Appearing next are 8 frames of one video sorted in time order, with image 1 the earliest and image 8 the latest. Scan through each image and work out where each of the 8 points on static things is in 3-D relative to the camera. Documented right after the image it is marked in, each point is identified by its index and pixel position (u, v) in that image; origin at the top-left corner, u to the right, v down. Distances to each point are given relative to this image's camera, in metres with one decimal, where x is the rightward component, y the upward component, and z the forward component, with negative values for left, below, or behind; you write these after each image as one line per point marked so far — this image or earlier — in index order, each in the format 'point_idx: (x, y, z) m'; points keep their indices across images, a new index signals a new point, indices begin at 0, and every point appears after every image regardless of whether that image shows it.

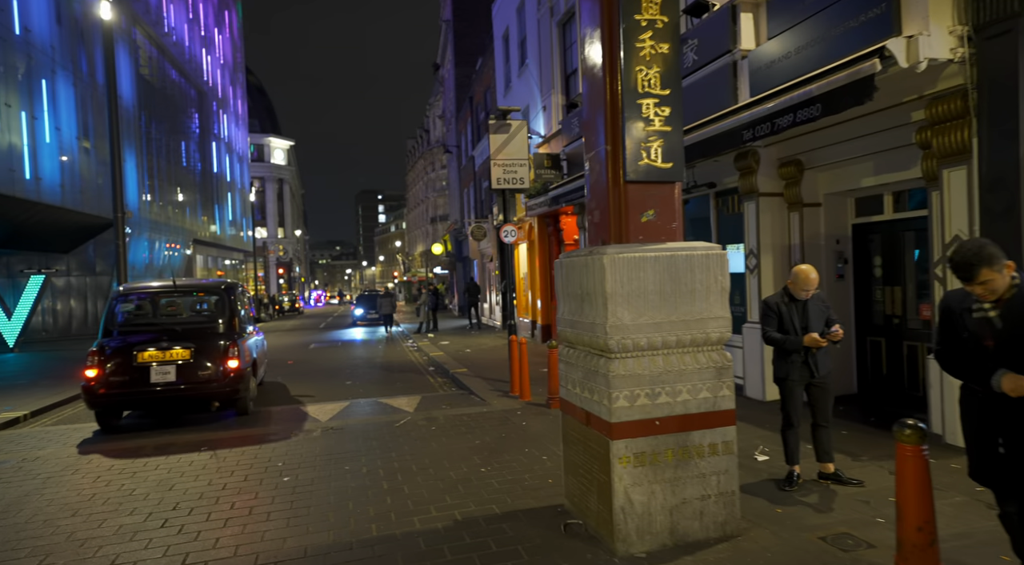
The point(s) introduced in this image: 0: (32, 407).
0: (-7.1, -1.8, +12.2) m
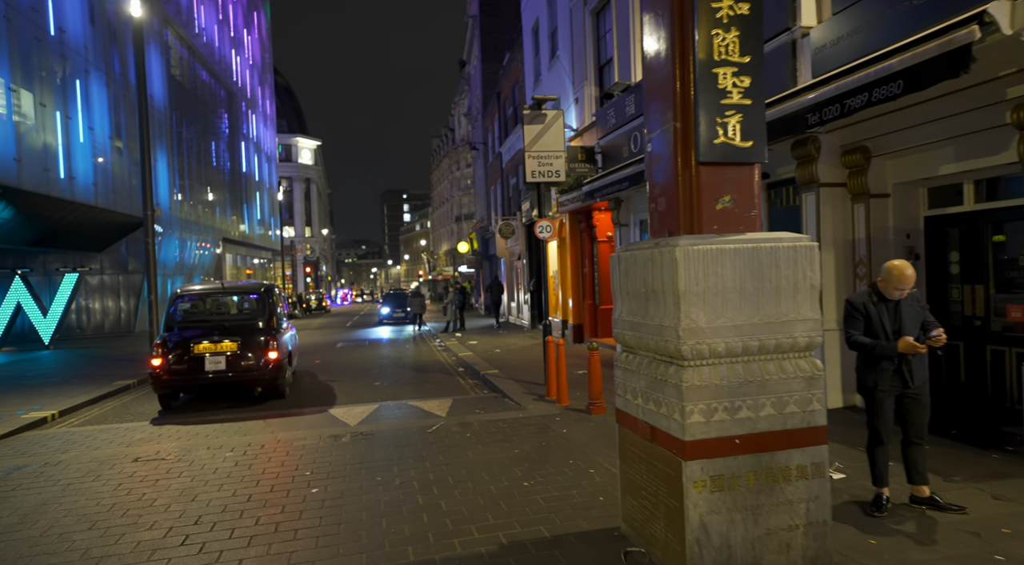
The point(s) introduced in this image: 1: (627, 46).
0: (-6.6, -1.8, +12.0) m
1: (+1.8, +3.8, +12.8) m
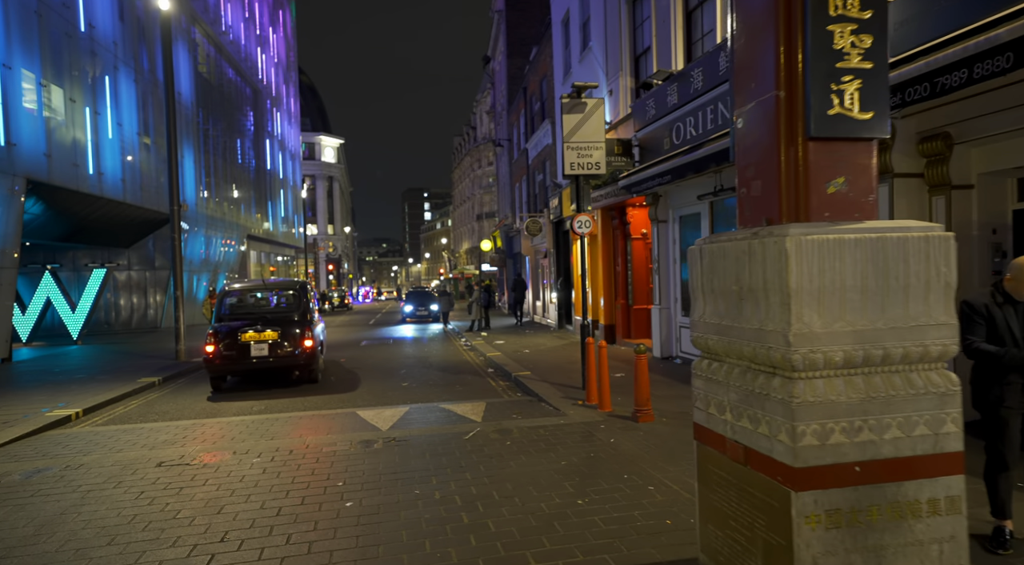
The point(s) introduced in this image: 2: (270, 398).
0: (-6.1, -1.7, +11.7) m
1: (+2.4, +3.8, +12.3) m
2: (-3.5, -1.7, +12.0) m
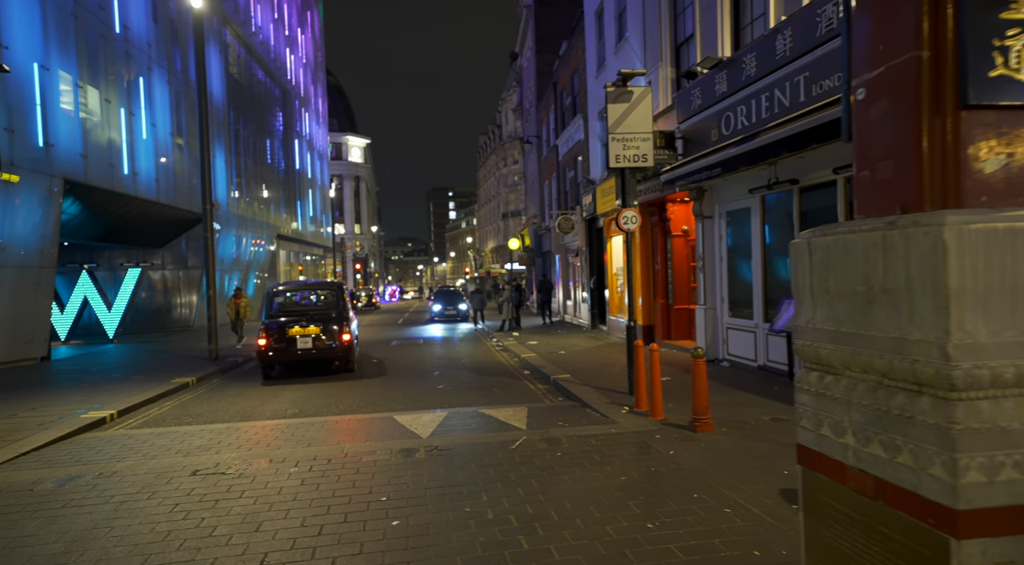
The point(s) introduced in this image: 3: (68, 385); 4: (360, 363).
0: (-5.5, -1.7, +11.4) m
1: (+2.9, +3.8, +11.8) m
2: (-2.9, -1.7, +11.6) m
3: (-7.9, -1.8, +14.6) m
4: (-3.5, -1.8, +18.4) m
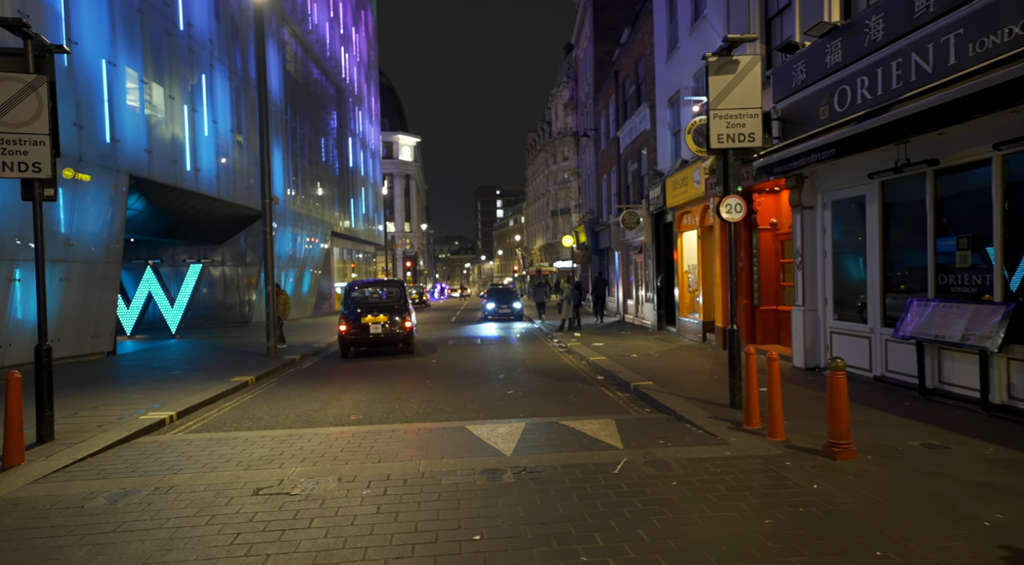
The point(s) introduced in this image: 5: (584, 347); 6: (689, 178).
0: (-4.5, -1.6, +10.7) m
1: (+4.0, +3.8, +10.6) m
2: (-1.9, -1.6, +10.8) m
3: (-6.7, -1.7, +14.1) m
4: (-2.1, -1.7, +17.6) m
5: (+1.7, -1.5, +19.1) m
6: (+4.0, +2.4, +17.9) m
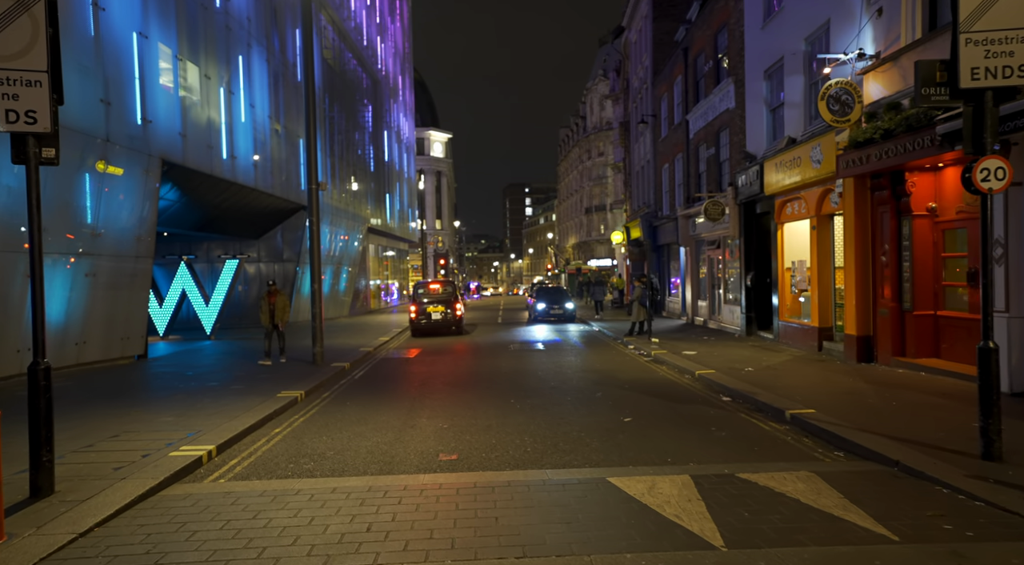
0: (-3.2, -1.6, +8.5) m
1: (+5.3, +3.8, +8.1) m
2: (-0.5, -1.6, +8.5) m
3: (-5.3, -1.7, +11.9) m
4: (-0.5, -1.7, +15.3) m
5: (+3.3, -1.5, +16.7) m
6: (+5.6, +2.4, +15.4) m
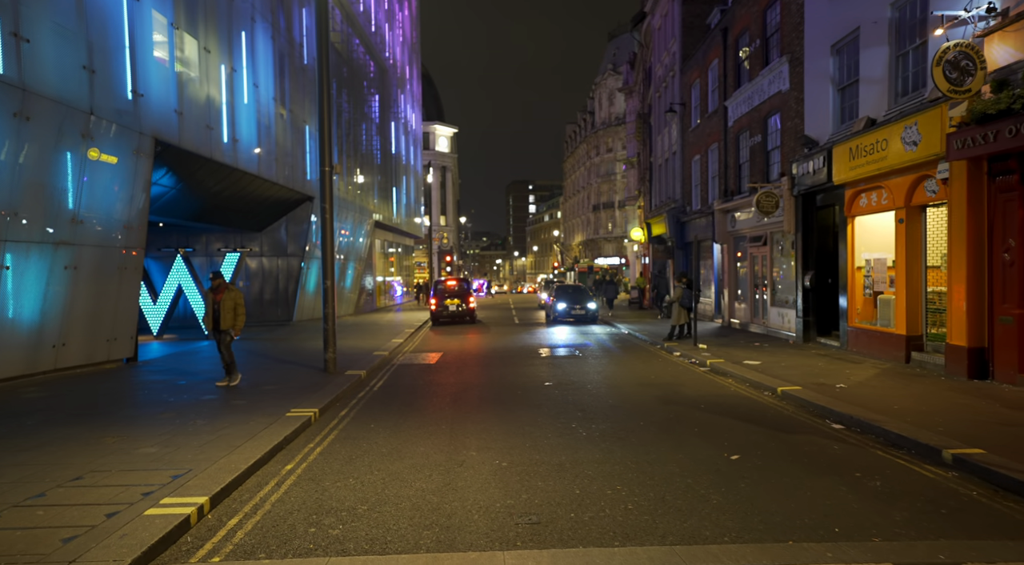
0: (-2.5, -1.6, +6.5) m
1: (+6.1, +3.8, +6.0) m
2: (+0.1, -1.6, +6.5) m
3: (-4.6, -1.6, +10.0) m
4: (+0.1, -1.7, +13.3) m
5: (+4.0, -1.5, +14.7) m
6: (+6.3, +2.4, +13.4) m
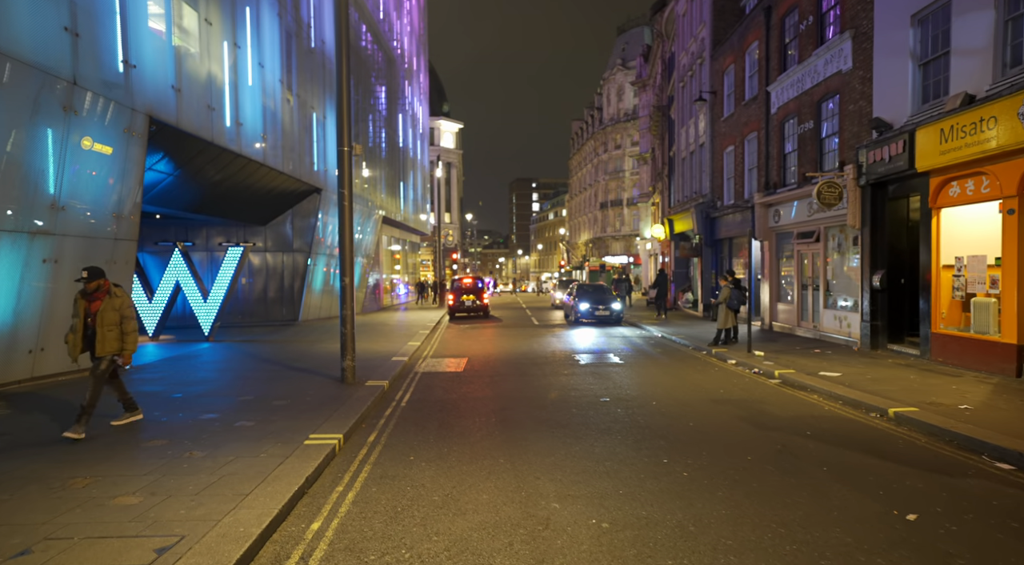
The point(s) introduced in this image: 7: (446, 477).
0: (-1.8, -1.6, +4.7) m
1: (+6.8, +3.7, +4.2) m
2: (+0.8, -1.6, +4.7) m
3: (-3.9, -1.6, +8.1) m
4: (+0.8, -1.6, +11.4) m
5: (+4.7, -1.5, +12.8) m
6: (+7.0, +2.4, +11.5) m
7: (-0.5, -1.6, +6.7) m
